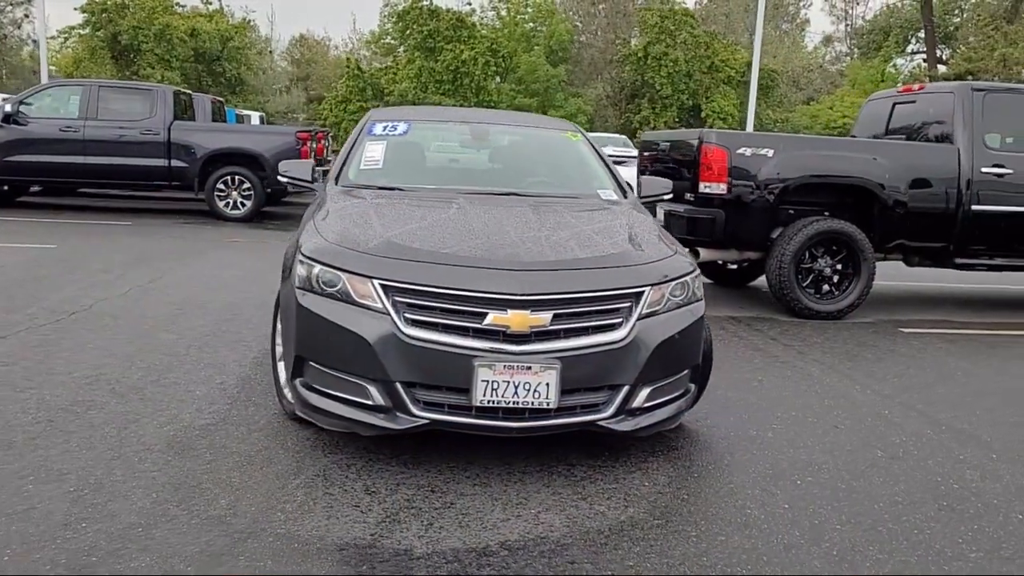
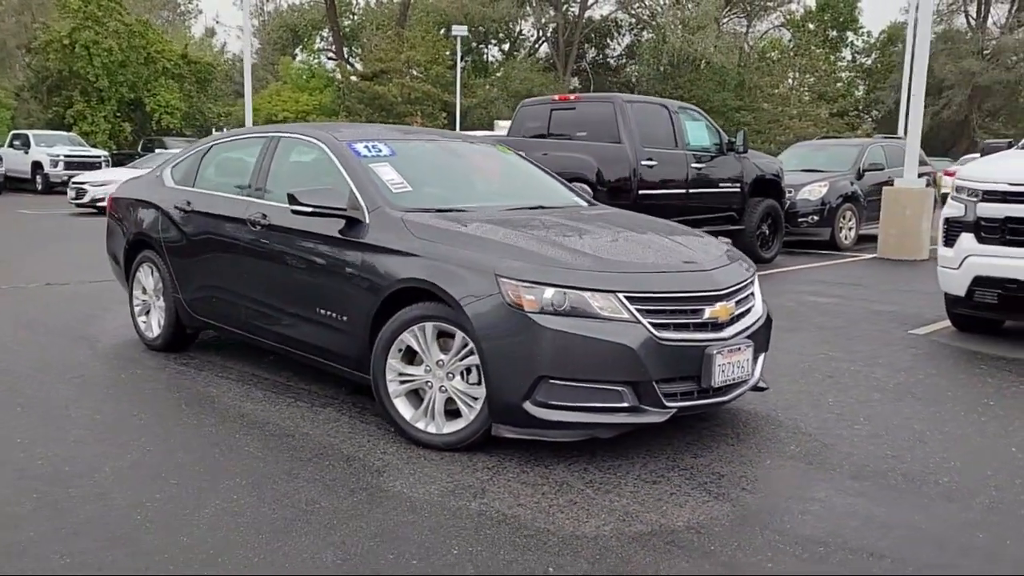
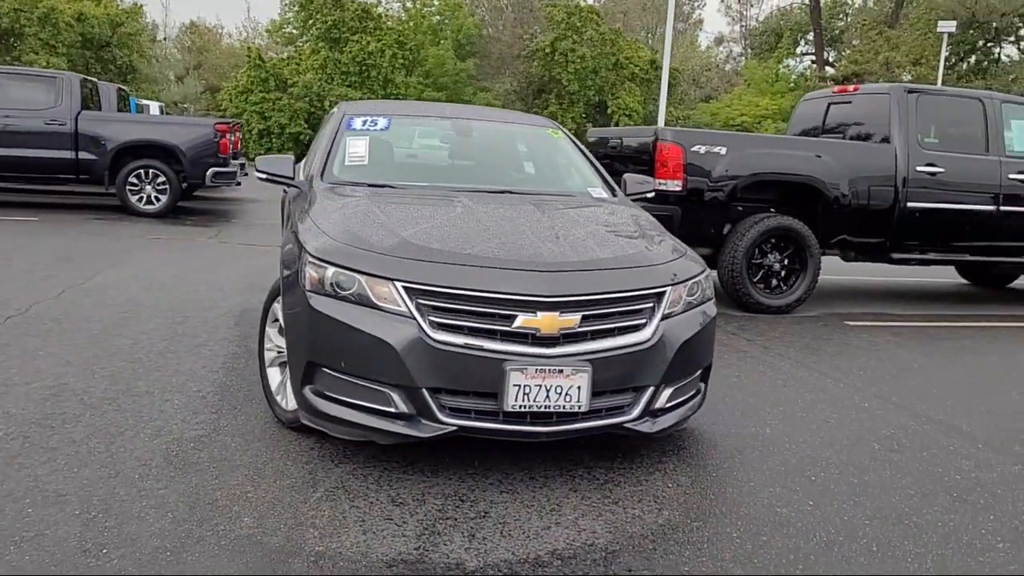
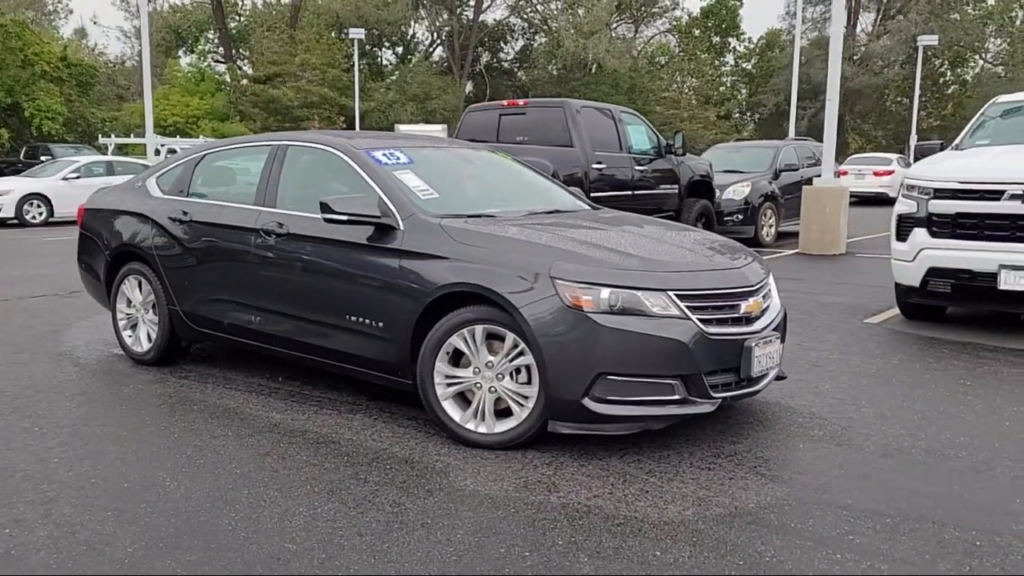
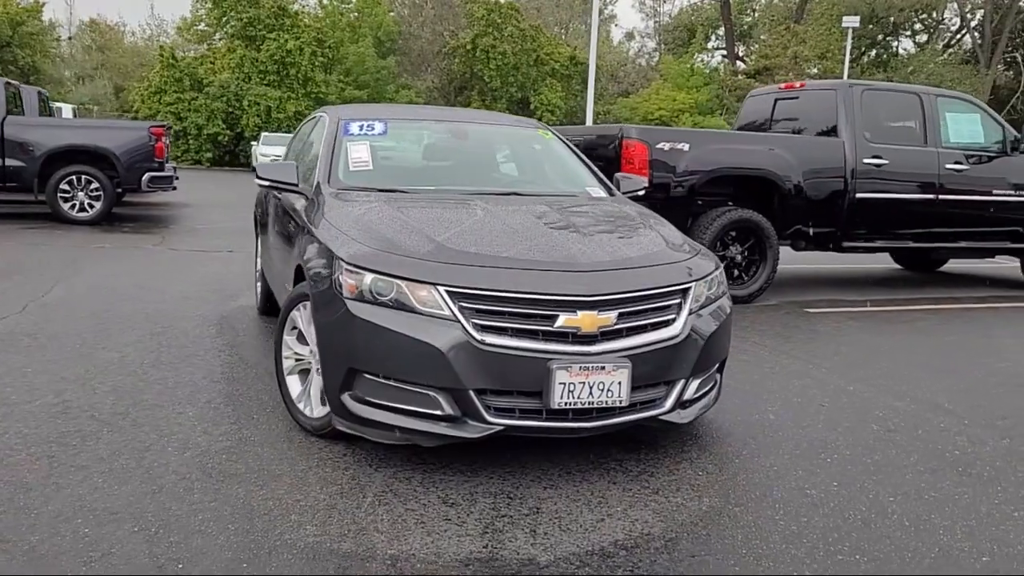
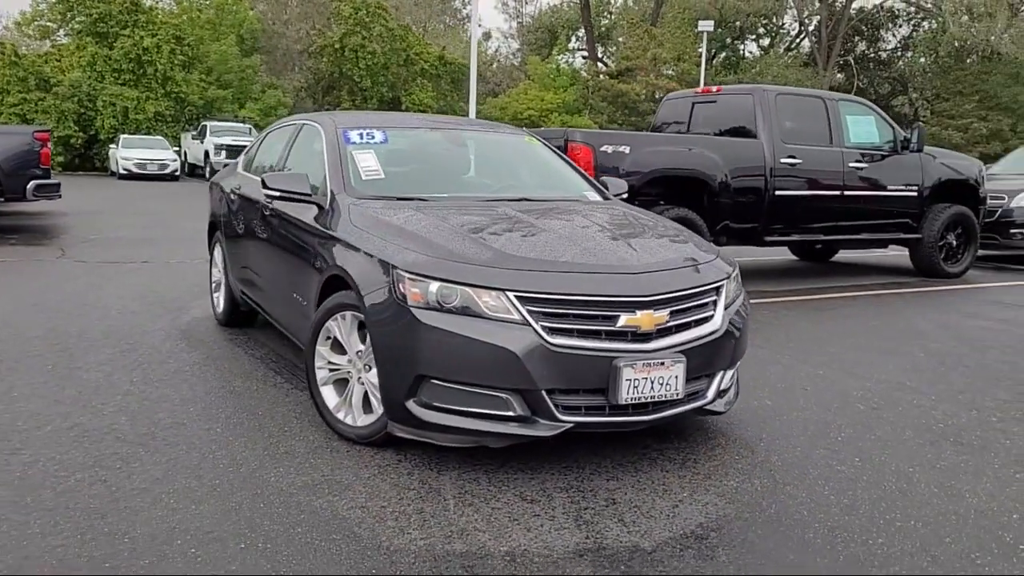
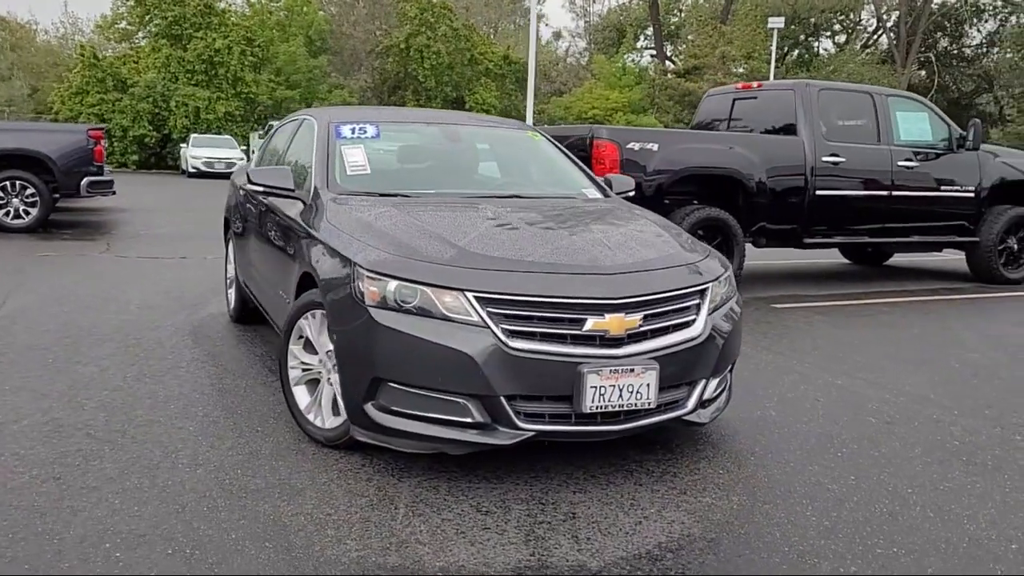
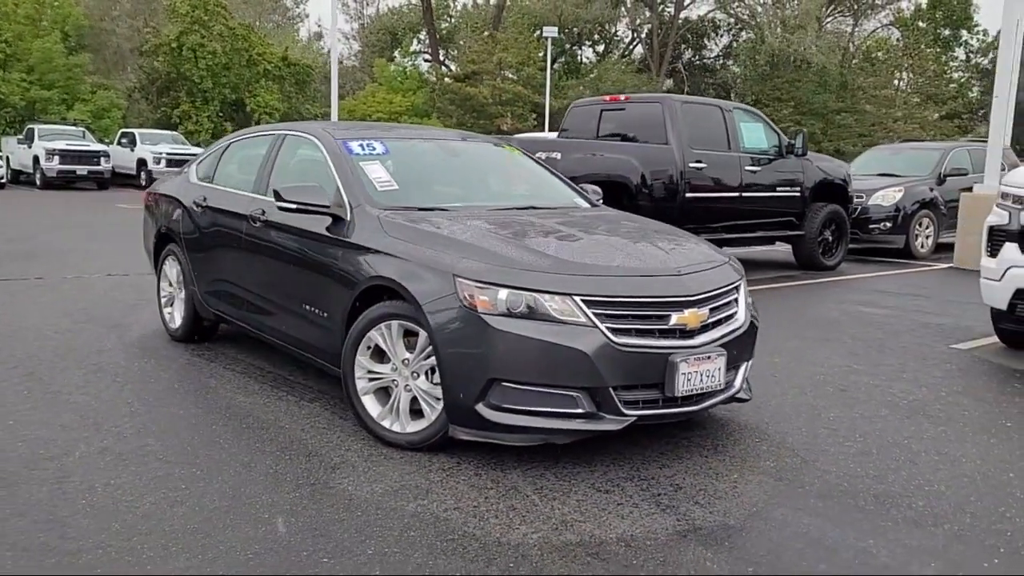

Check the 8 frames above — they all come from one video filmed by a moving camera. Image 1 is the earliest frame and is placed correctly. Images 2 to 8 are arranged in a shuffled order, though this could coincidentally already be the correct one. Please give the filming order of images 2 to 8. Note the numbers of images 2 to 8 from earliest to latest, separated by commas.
3, 5, 7, 6, 8, 2, 4
